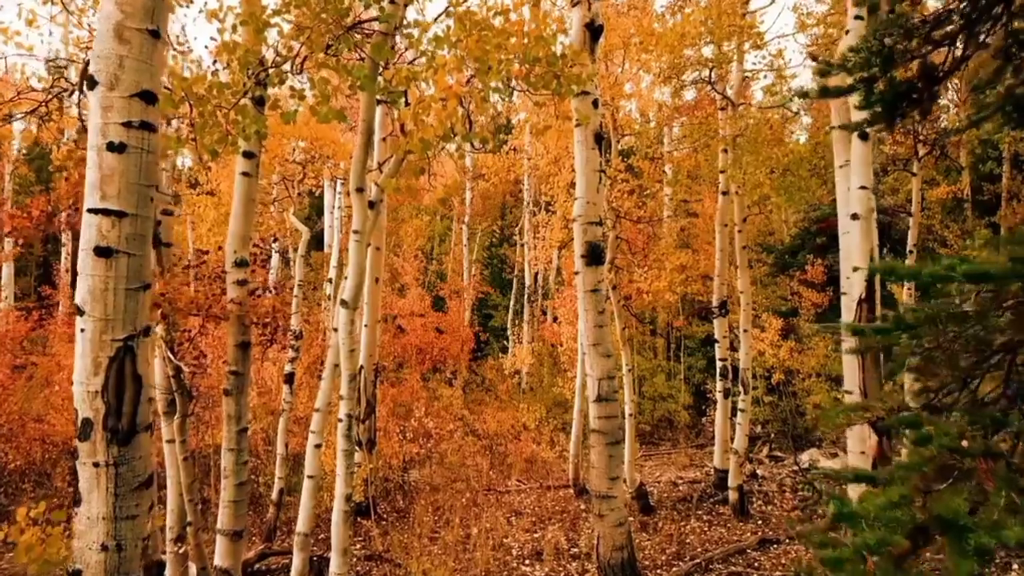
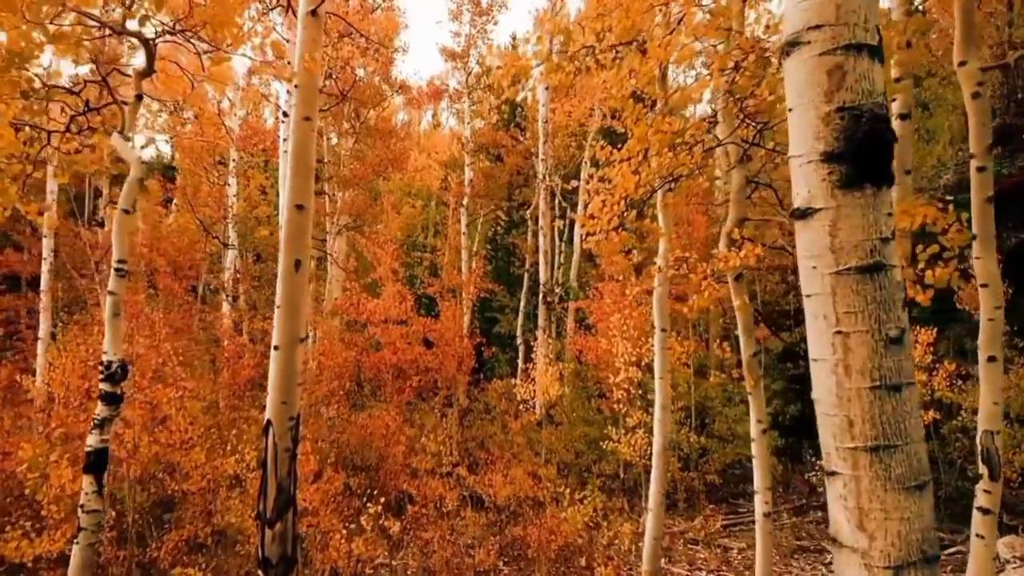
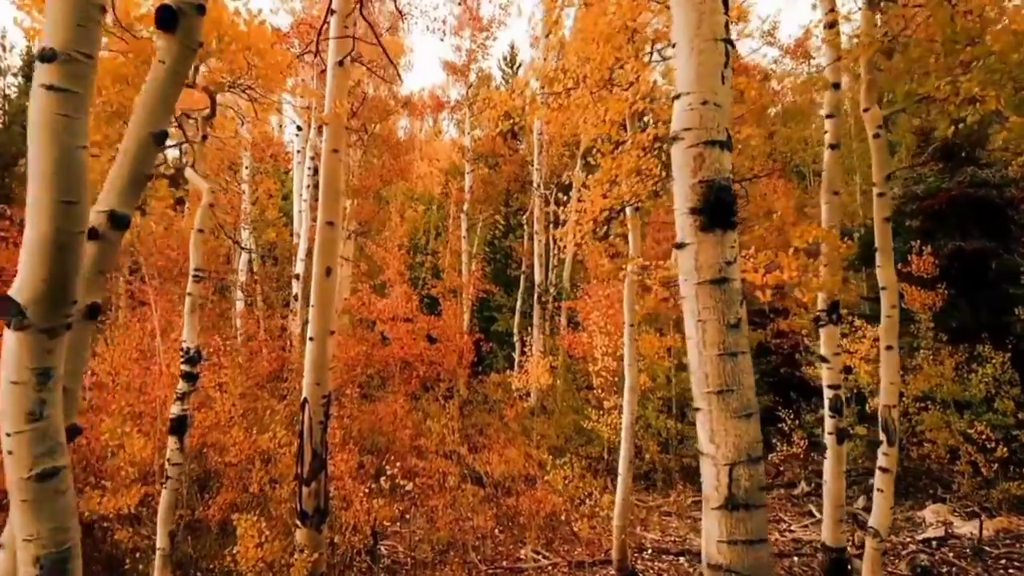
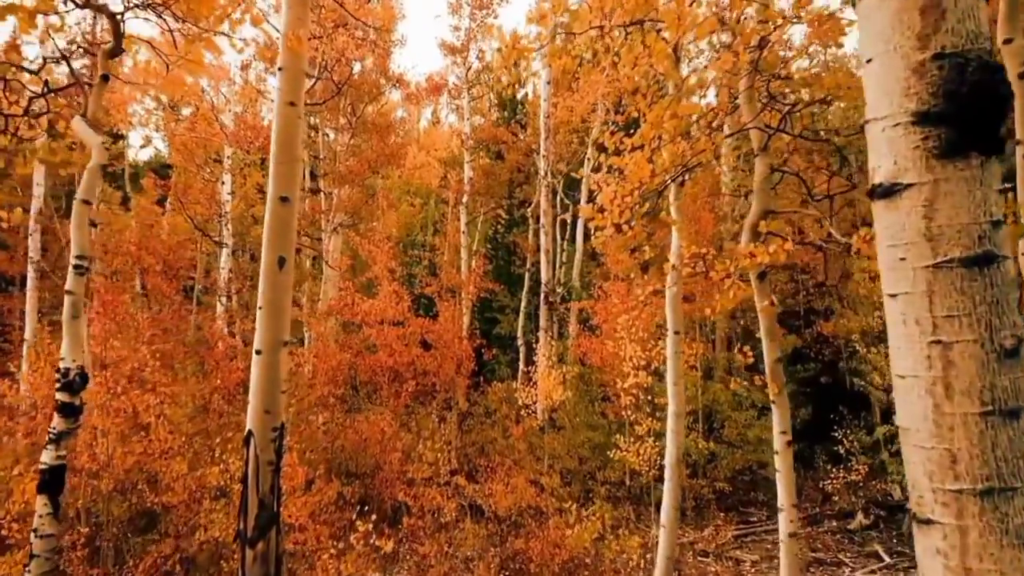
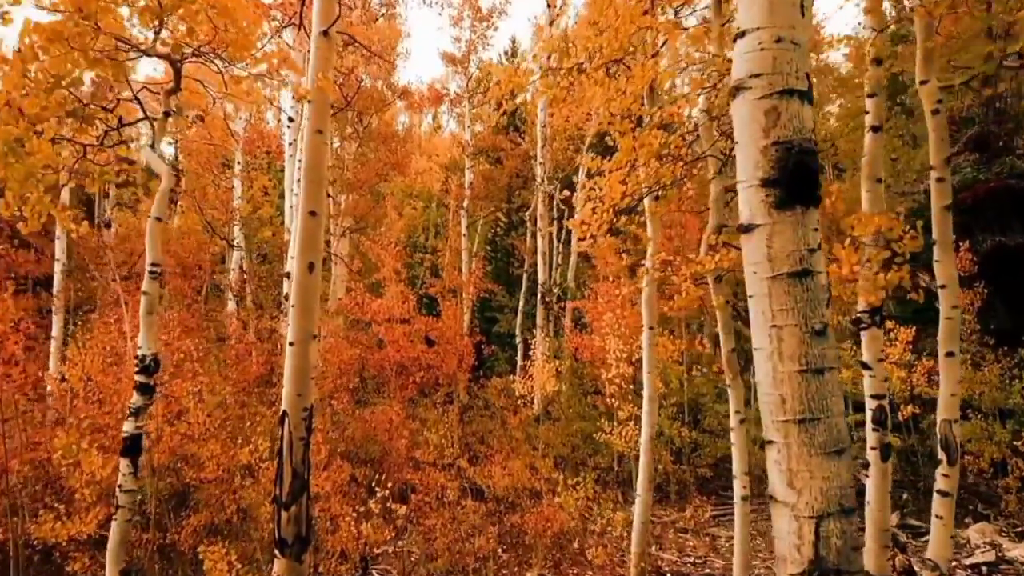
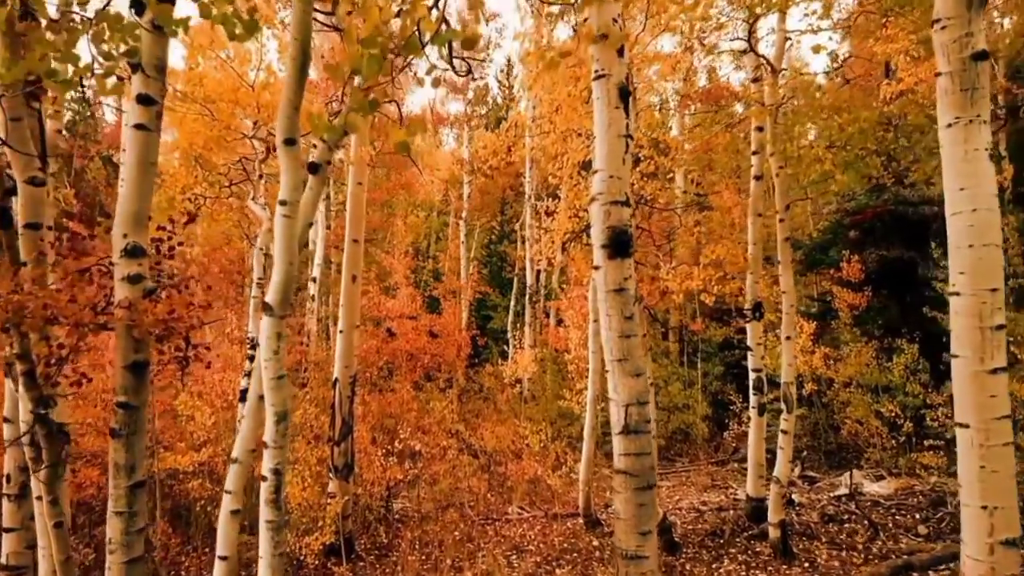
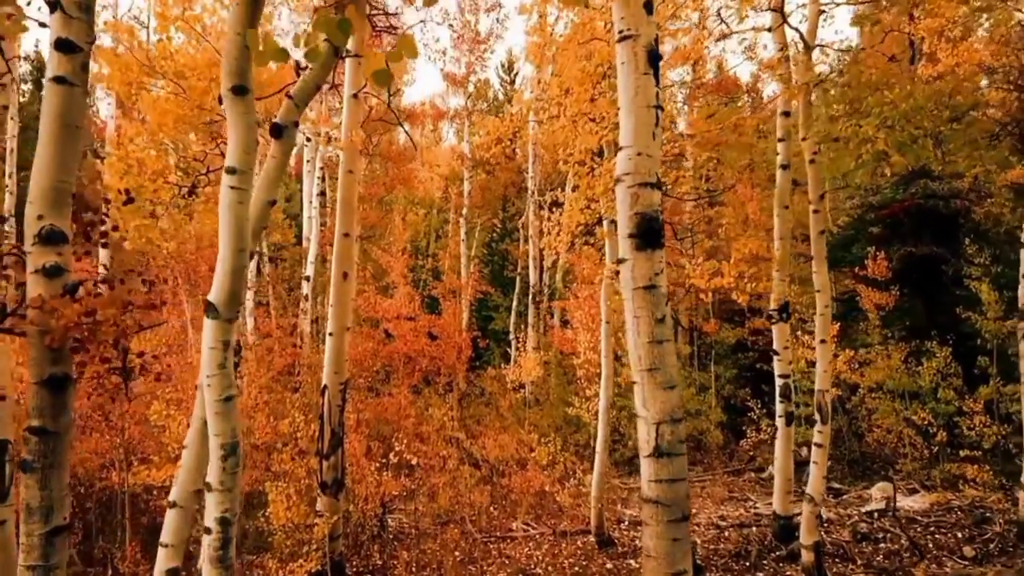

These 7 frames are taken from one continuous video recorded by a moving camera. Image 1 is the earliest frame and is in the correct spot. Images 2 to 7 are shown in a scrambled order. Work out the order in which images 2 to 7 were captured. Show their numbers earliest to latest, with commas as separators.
6, 7, 3, 5, 2, 4
